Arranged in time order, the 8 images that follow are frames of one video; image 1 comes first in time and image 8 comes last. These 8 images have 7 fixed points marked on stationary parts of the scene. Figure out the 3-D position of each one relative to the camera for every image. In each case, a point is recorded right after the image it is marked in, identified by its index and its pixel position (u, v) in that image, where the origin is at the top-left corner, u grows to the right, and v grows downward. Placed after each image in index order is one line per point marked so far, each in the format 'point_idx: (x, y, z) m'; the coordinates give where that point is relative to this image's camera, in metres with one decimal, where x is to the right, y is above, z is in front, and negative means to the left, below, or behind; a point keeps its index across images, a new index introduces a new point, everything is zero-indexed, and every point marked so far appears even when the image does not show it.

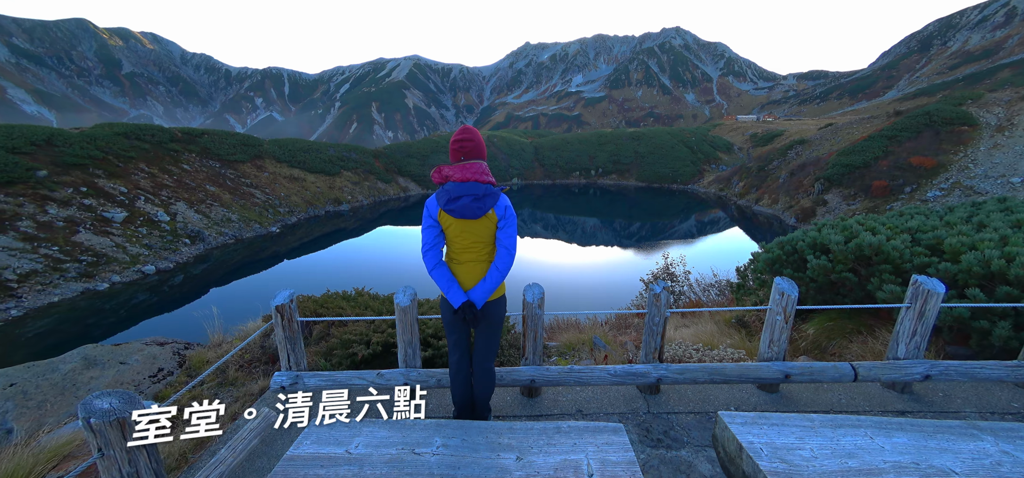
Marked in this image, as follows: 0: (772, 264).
0: (+4.8, -0.5, +6.5) m
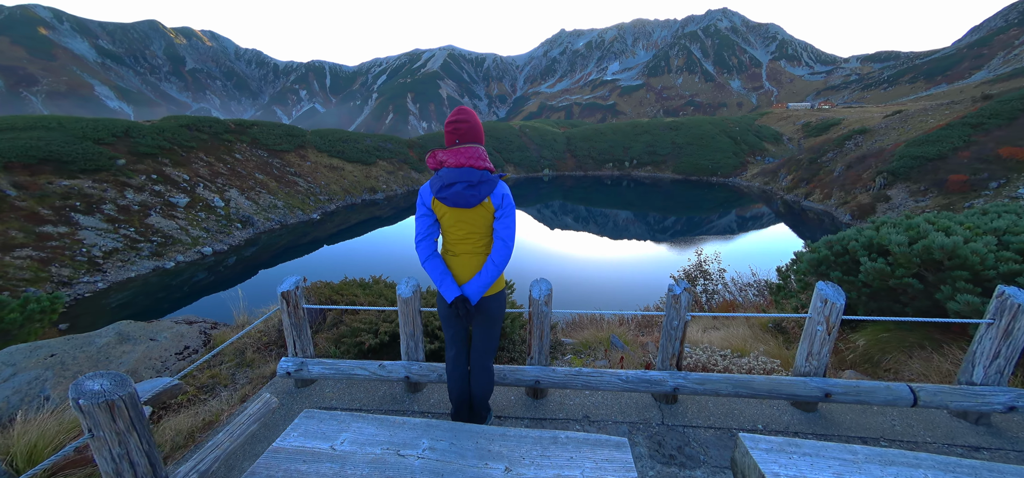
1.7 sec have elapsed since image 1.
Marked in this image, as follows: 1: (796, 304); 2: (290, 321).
0: (+5.0, -0.4, +5.9) m
1: (+4.8, -1.1, +6.0) m
2: (-2.2, -0.8, +3.6) m
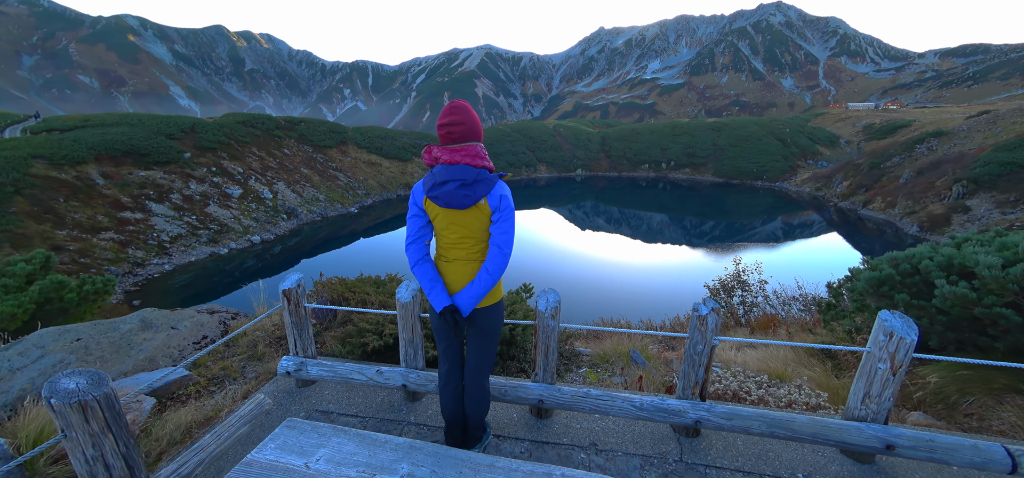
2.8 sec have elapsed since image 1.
0: (+5.3, -0.6, +5.2) m
1: (+5.0, -1.3, +5.3) m
2: (-2.2, -0.8, +3.5) m
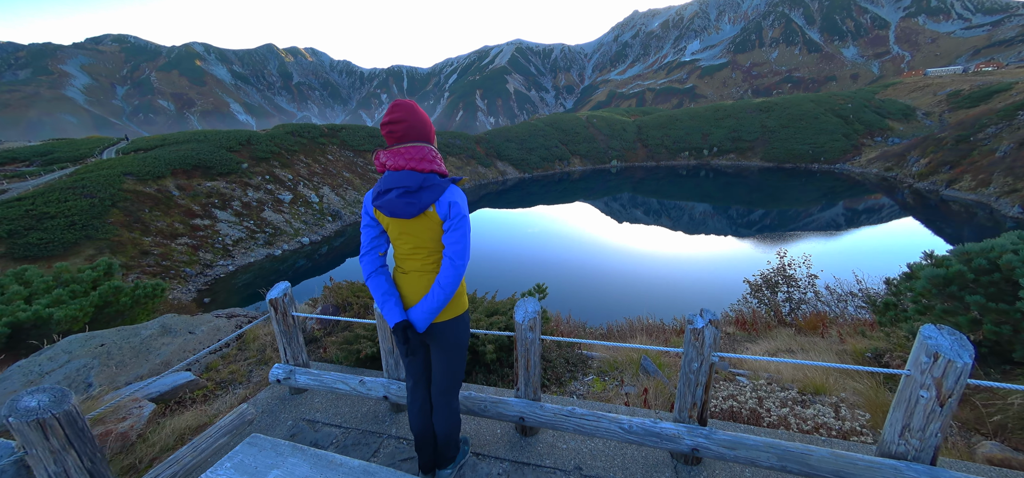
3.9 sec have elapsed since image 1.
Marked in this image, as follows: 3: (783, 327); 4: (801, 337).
0: (+5.3, -0.5, +4.4) m
1: (+5.0, -1.2, +4.6) m
2: (-2.3, -0.9, +3.5) m
3: (+7.1, -2.2, +9.5) m
4: (+6.8, -2.2, +8.5) m
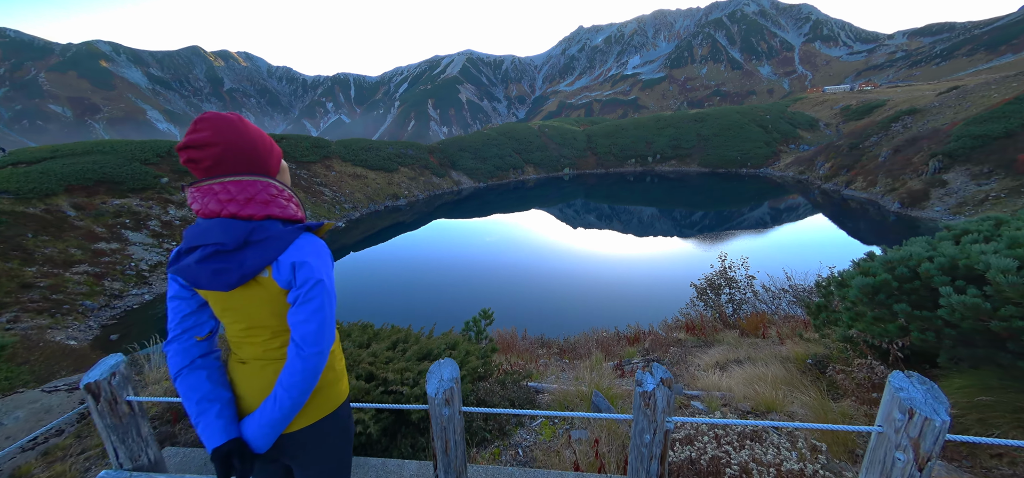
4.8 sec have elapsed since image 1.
0: (+4.5, -0.7, +4.4) m
1: (+4.2, -1.3, +4.6) m
2: (-2.9, -1.3, +2.7) m
3: (+5.8, -2.4, +9.7) m
4: (+5.6, -2.4, +8.6) m
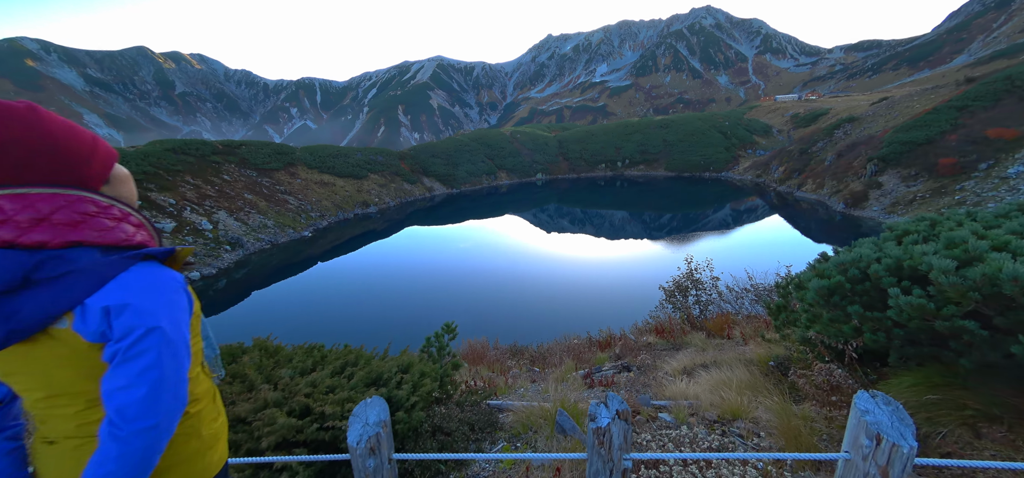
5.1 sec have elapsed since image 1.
0: (+4.0, -0.7, +4.5) m
1: (+3.8, -1.4, +4.6) m
2: (-3.2, -1.5, +2.2) m
3: (+5.0, -2.5, +9.8) m
4: (+4.9, -2.5, +8.7) m
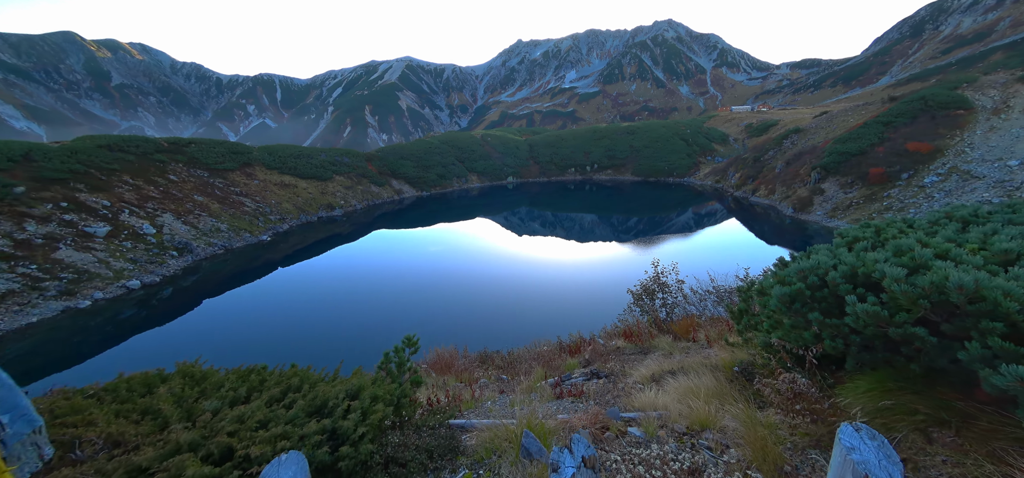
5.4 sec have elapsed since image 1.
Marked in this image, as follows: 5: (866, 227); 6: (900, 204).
0: (+3.6, -0.8, +4.6) m
1: (+3.3, -1.5, +4.6) m
2: (-3.5, -1.6, +1.7) m
3: (+4.1, -2.7, +9.9) m
4: (+4.1, -2.6, +8.8) m
5: (+5.6, +0.2, +5.6) m
6: (+21.0, +1.9, +19.7) m
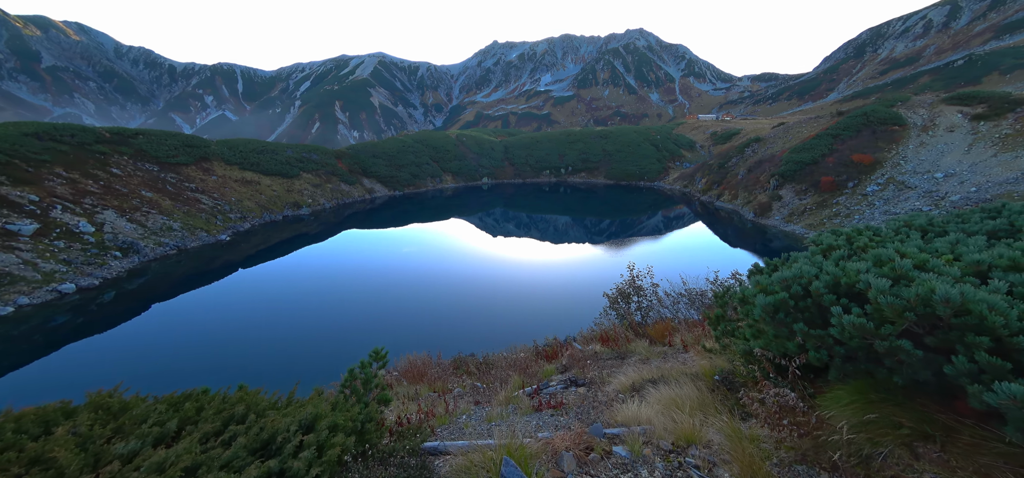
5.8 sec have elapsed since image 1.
0: (+3.3, -0.9, +4.5) m
1: (+3.0, -1.6, +4.5) m
2: (-3.5, -1.6, +1.1) m
3: (+3.5, -2.8, +9.8) m
4: (+3.5, -2.7, +8.7) m
5: (+5.2, +0.1, +5.6) m
6: (+19.7, +1.6, +20.8) m
